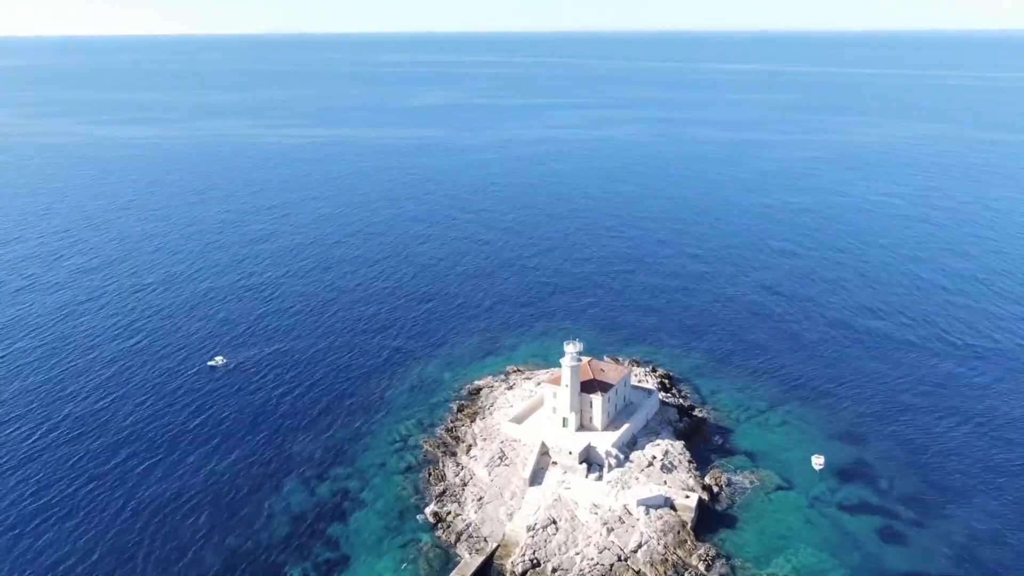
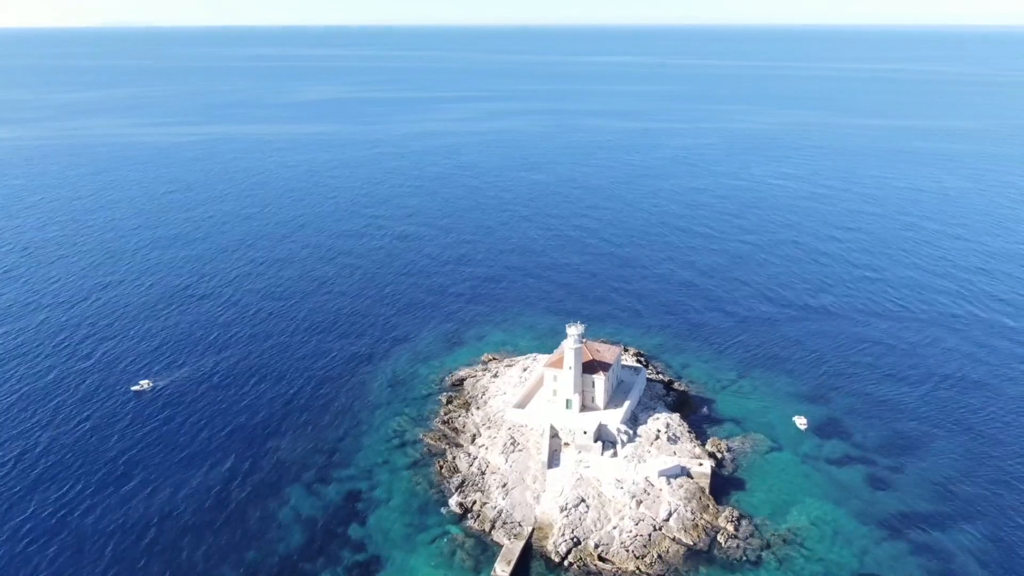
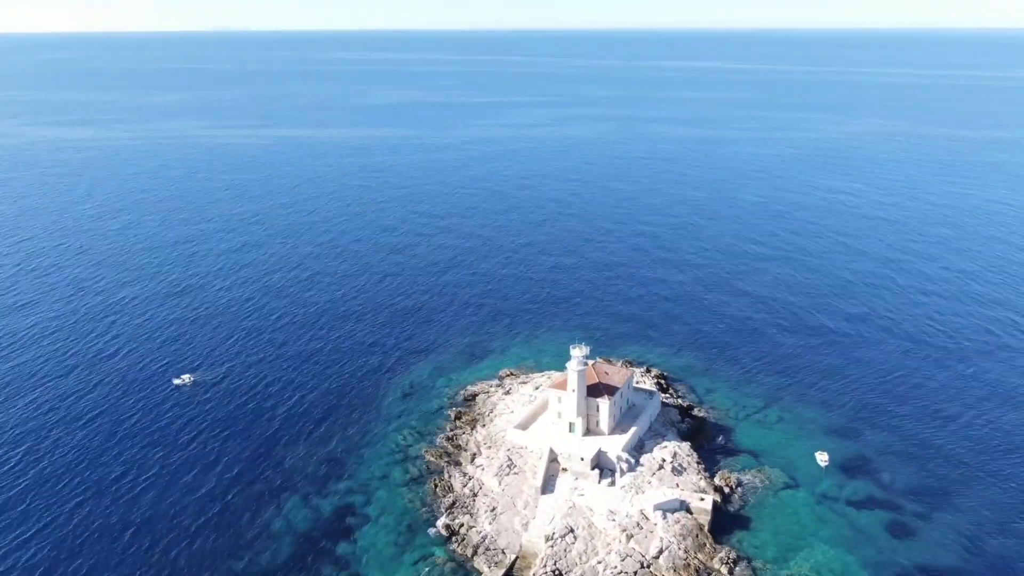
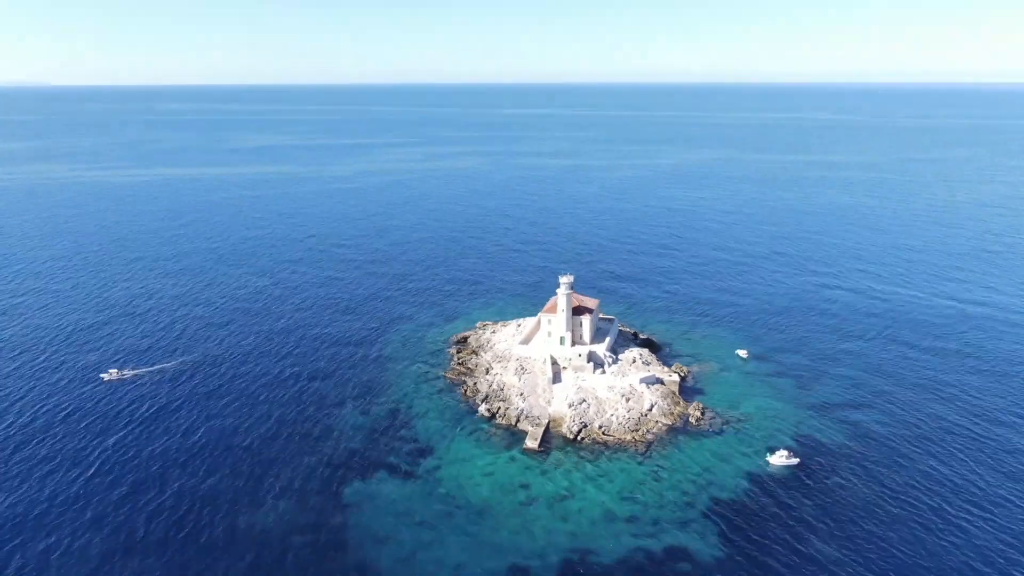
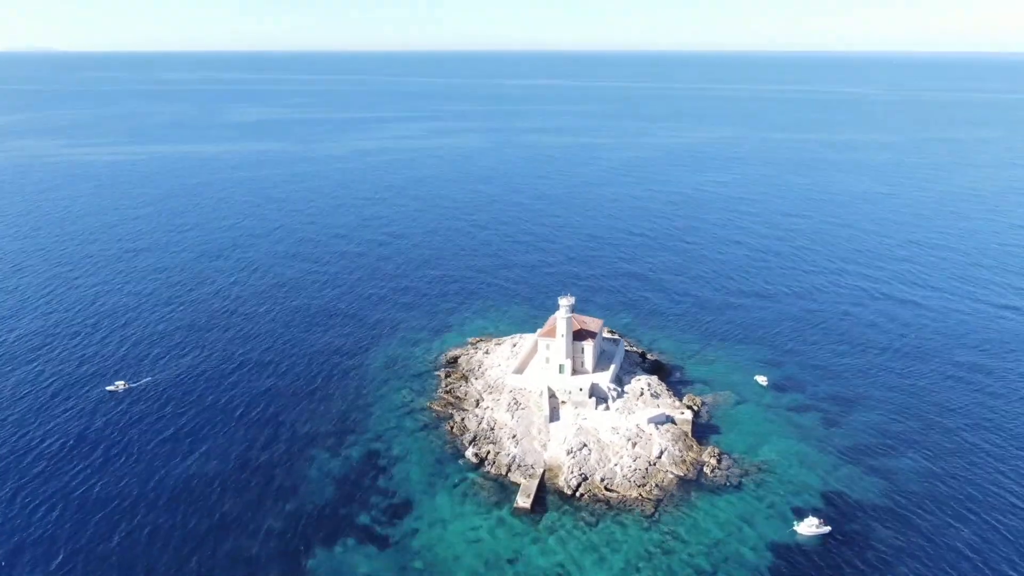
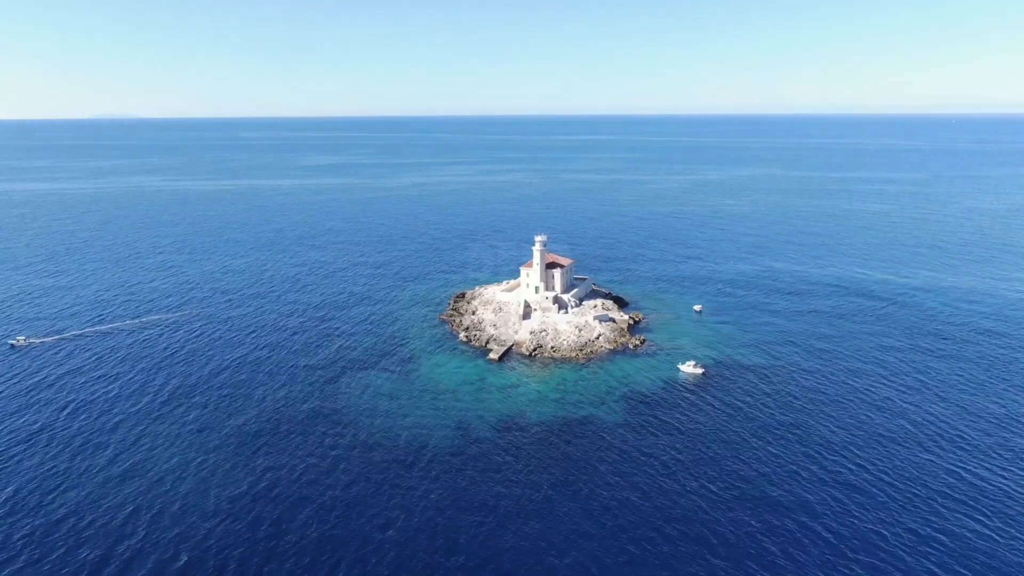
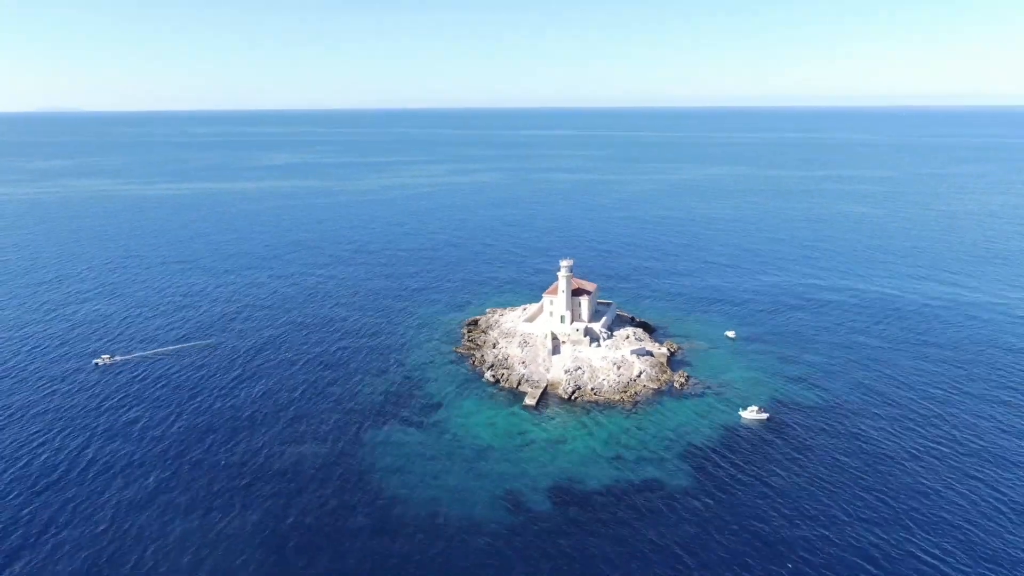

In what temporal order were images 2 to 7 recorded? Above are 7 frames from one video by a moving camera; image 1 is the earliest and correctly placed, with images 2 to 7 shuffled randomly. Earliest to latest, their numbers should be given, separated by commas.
3, 2, 5, 4, 7, 6
